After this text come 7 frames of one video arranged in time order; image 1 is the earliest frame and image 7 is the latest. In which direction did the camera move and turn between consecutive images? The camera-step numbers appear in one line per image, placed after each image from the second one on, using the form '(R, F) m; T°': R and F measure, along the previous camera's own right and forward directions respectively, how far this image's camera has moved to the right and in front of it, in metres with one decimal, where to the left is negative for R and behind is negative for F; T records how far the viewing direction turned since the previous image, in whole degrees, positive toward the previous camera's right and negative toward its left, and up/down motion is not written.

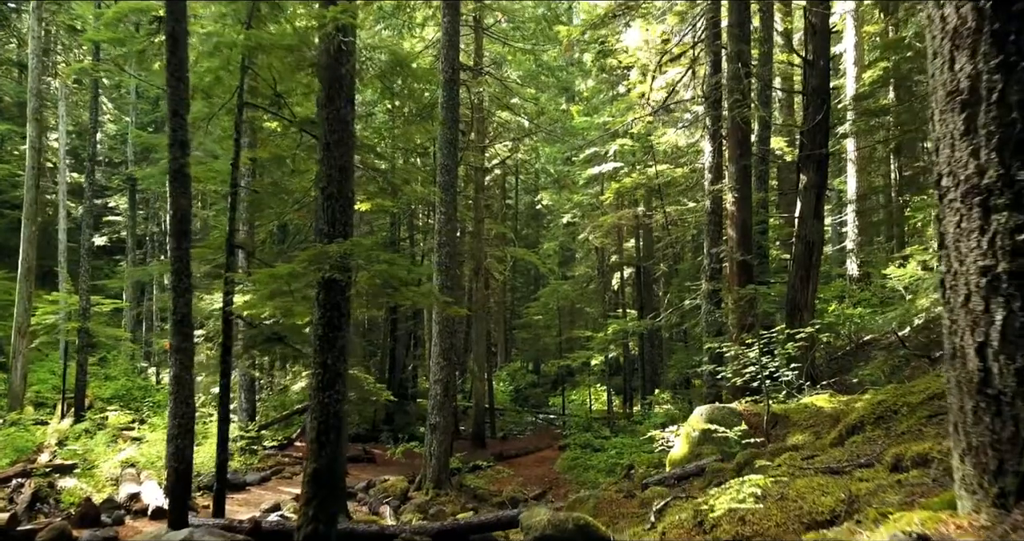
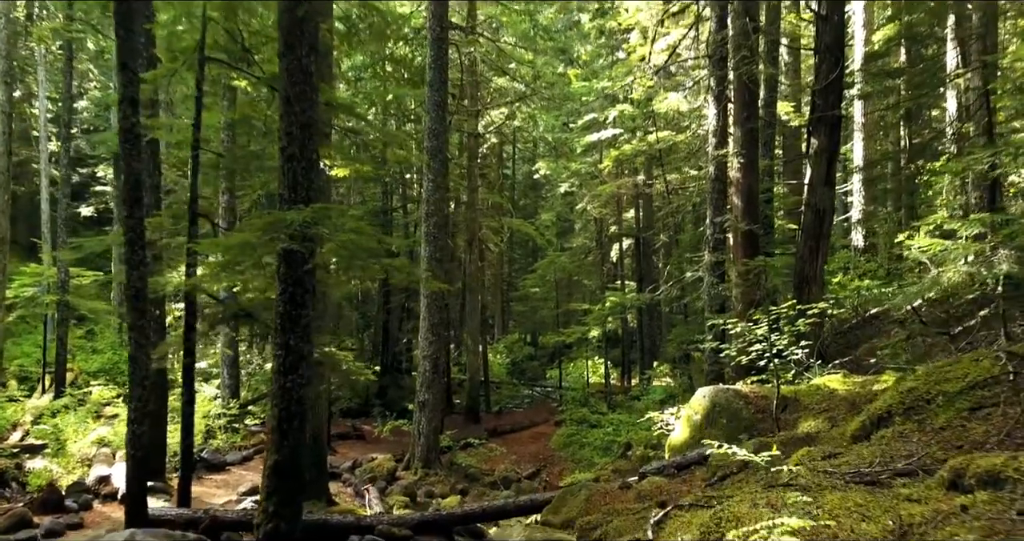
(+0.1, +0.7) m; 0°
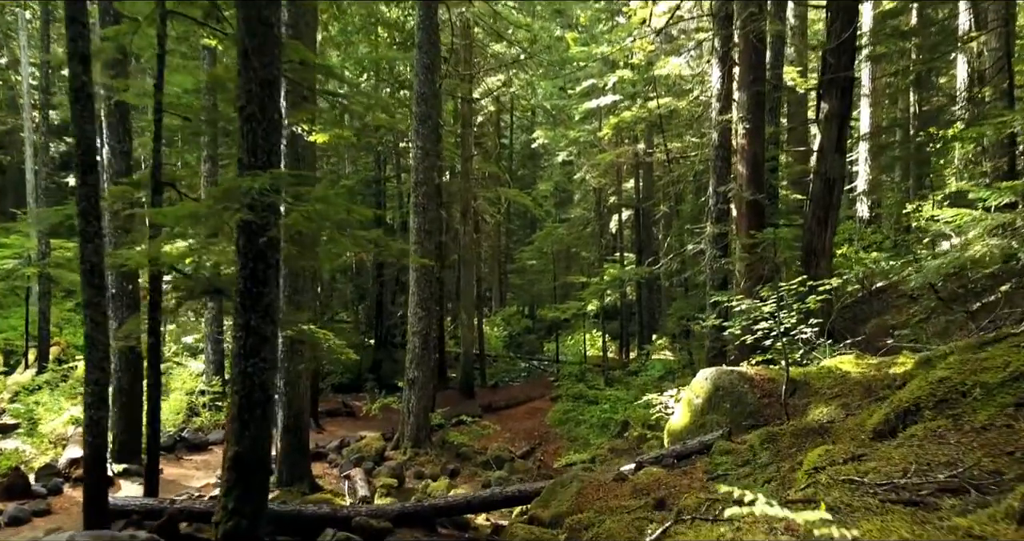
(+0.1, +0.6) m; 0°
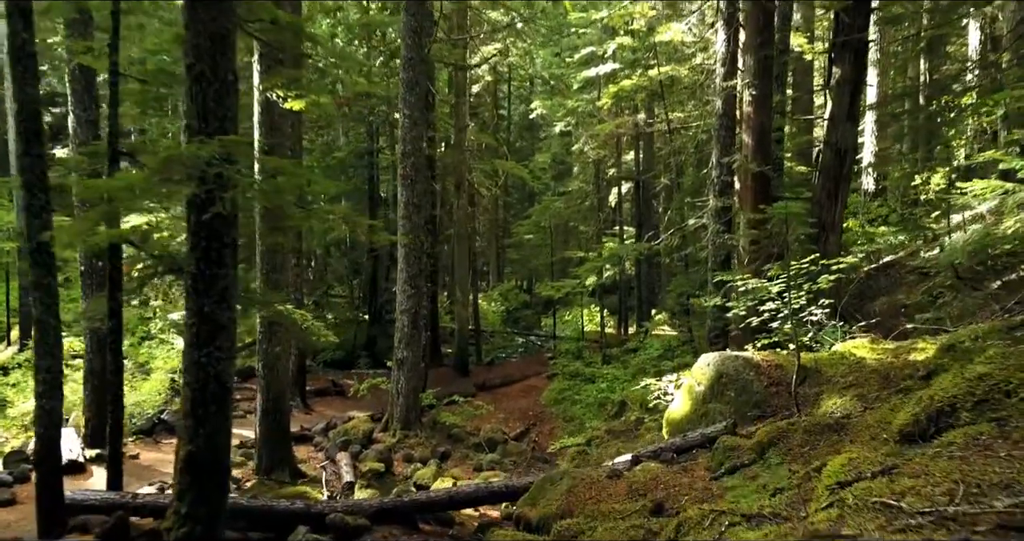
(+0.1, +0.5) m; 0°
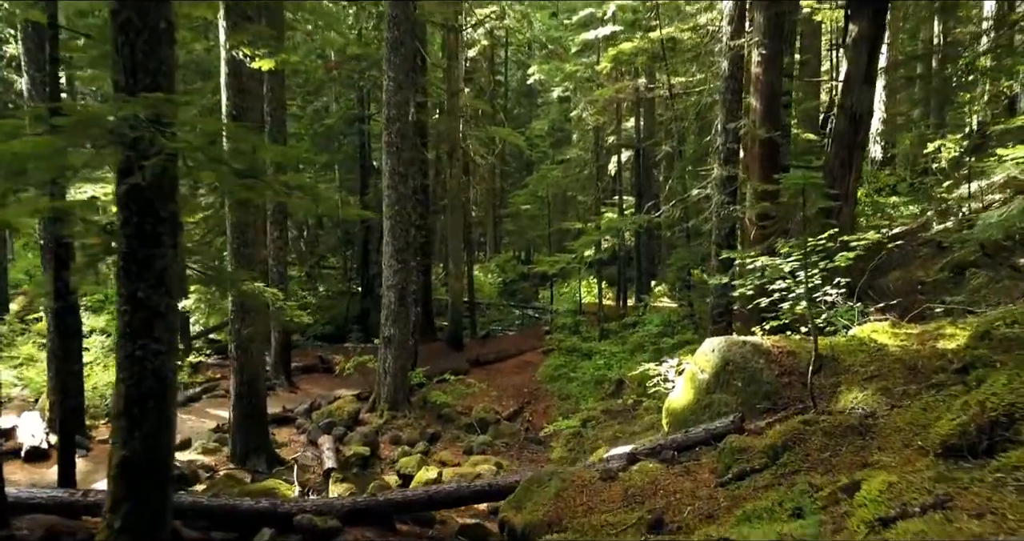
(+0.1, +0.6) m; 0°
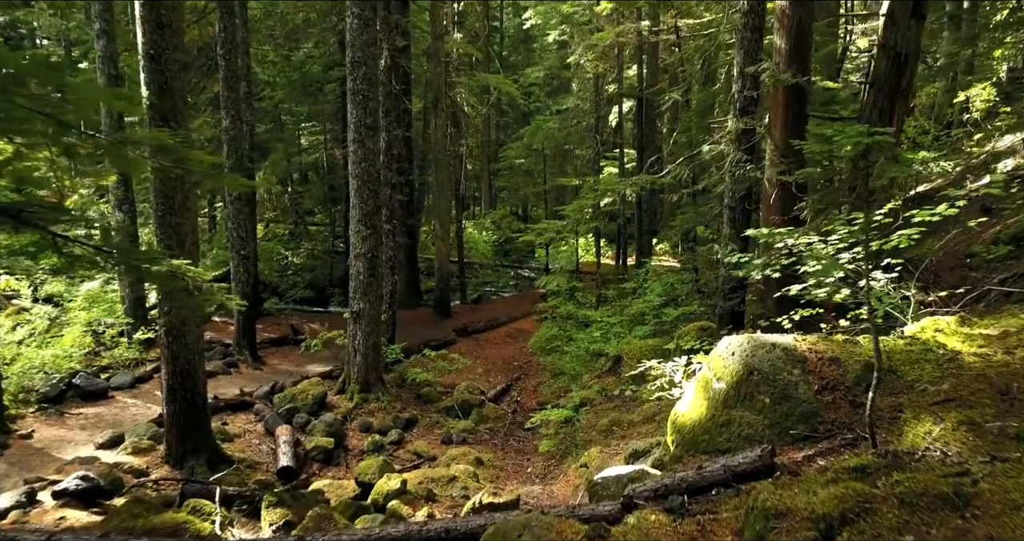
(+0.2, +1.3) m; 0°
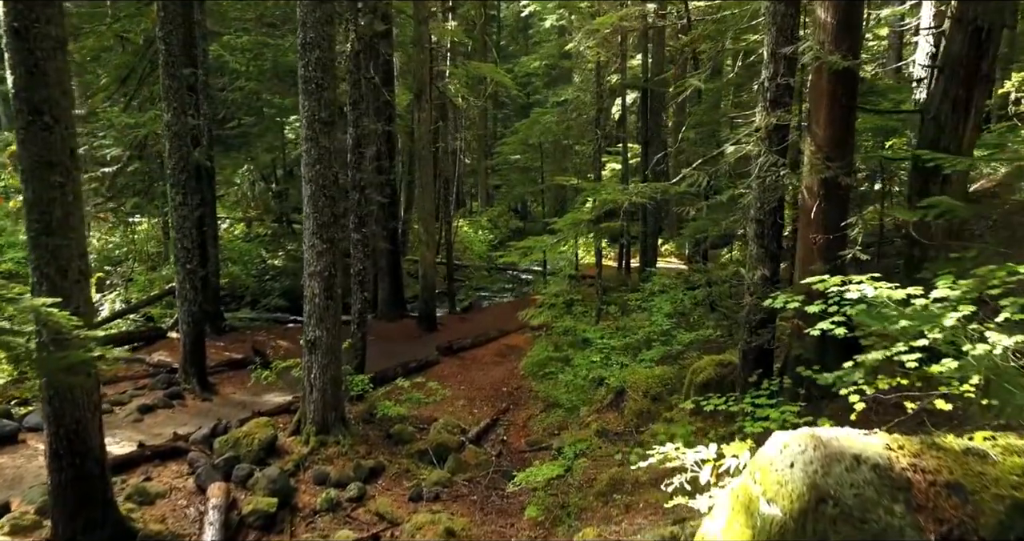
(+0.2, +1.6) m; 0°
